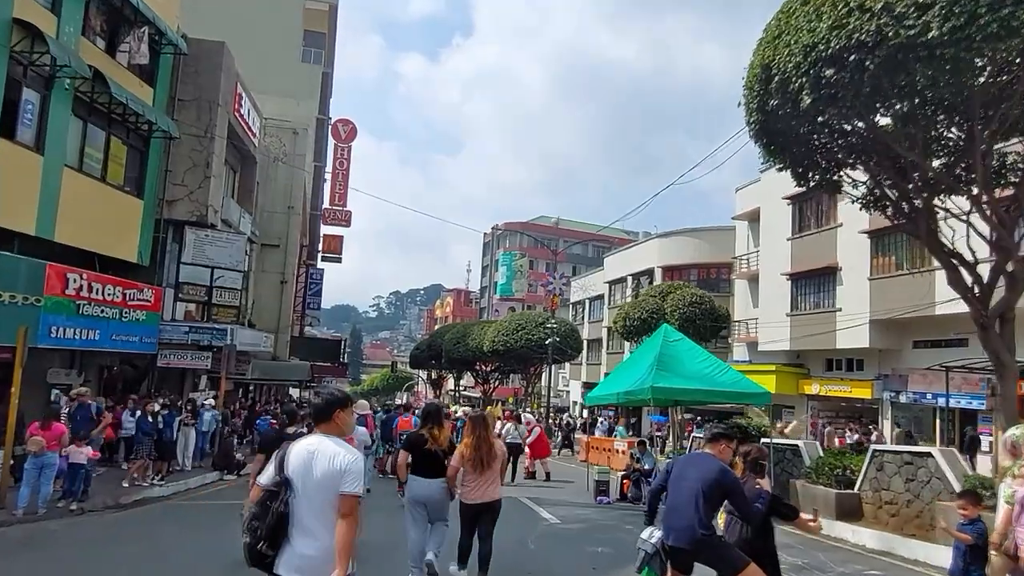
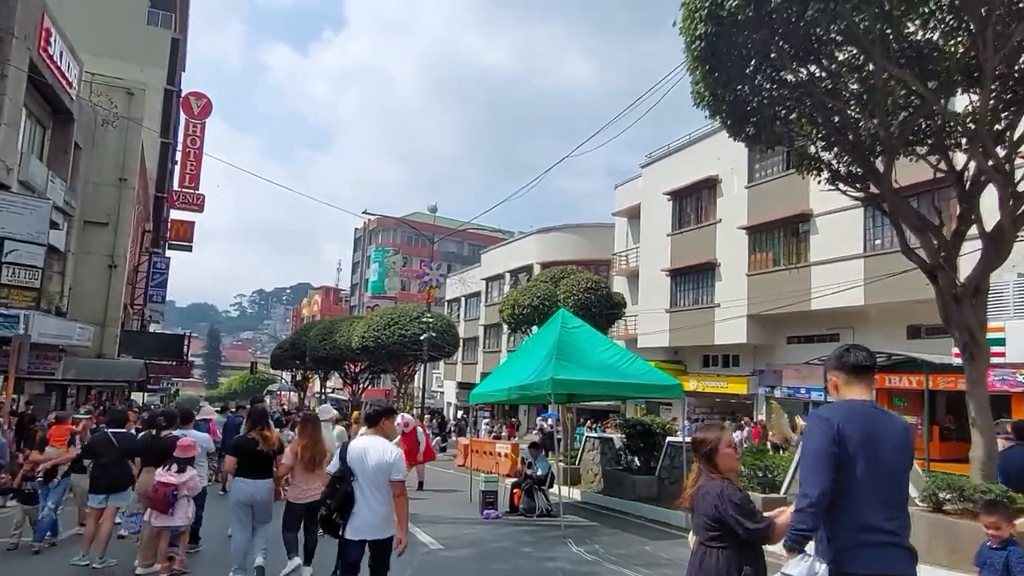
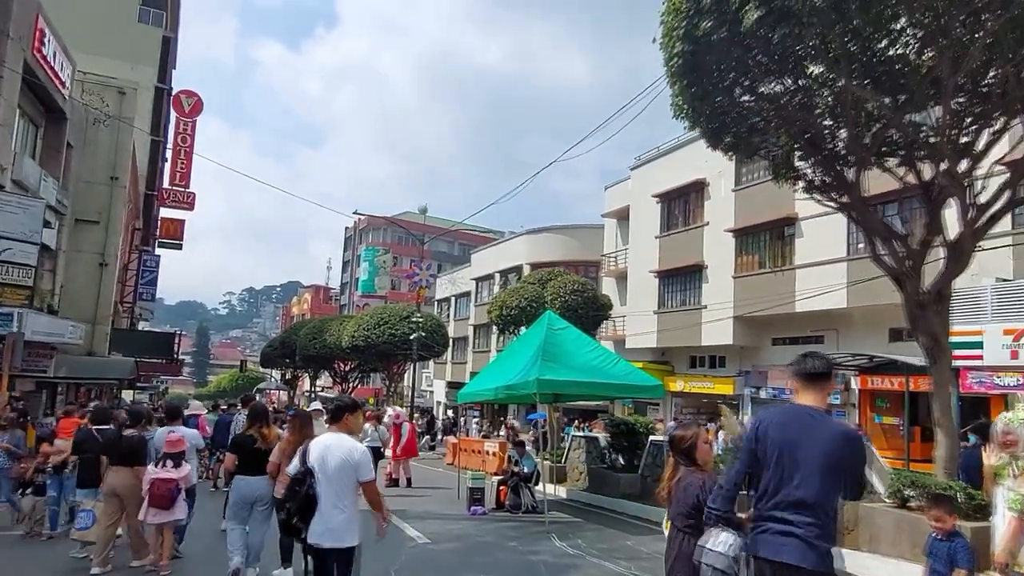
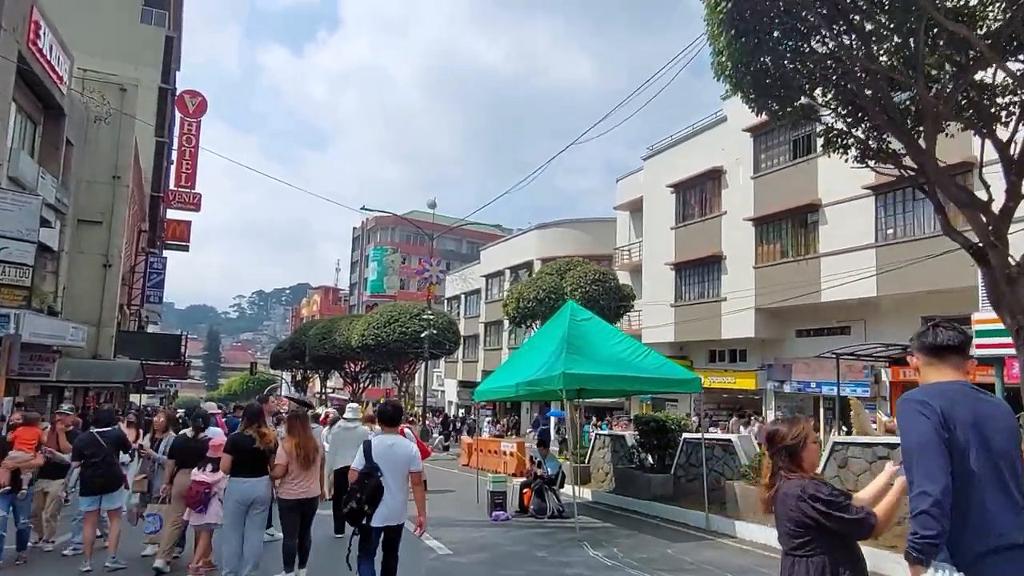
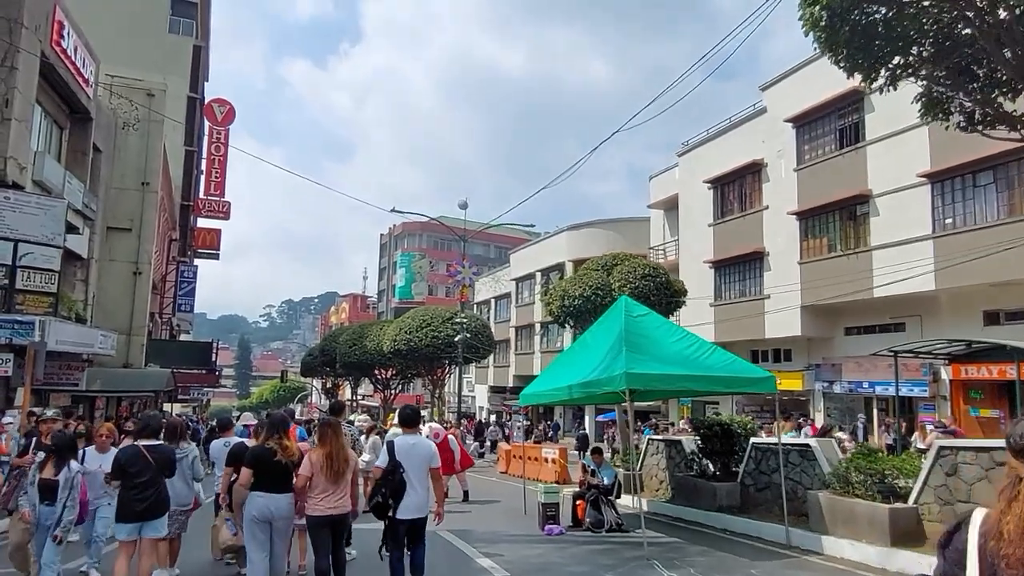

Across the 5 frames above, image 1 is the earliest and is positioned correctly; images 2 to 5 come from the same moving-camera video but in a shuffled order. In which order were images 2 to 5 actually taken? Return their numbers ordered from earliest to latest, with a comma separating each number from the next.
3, 2, 4, 5
